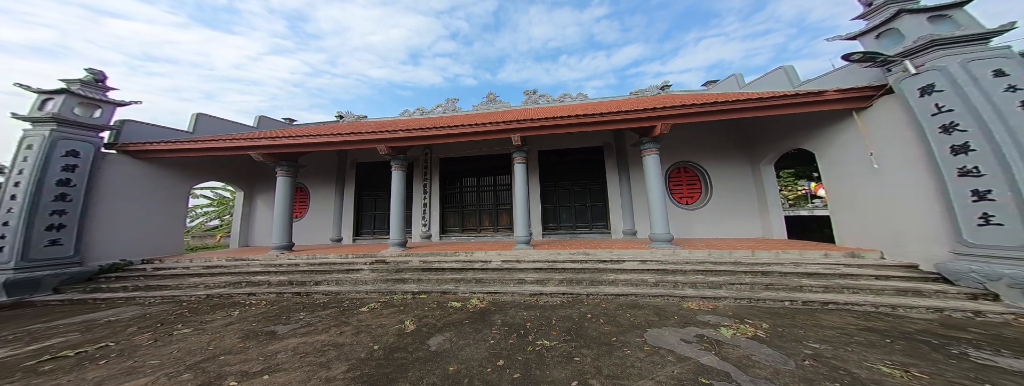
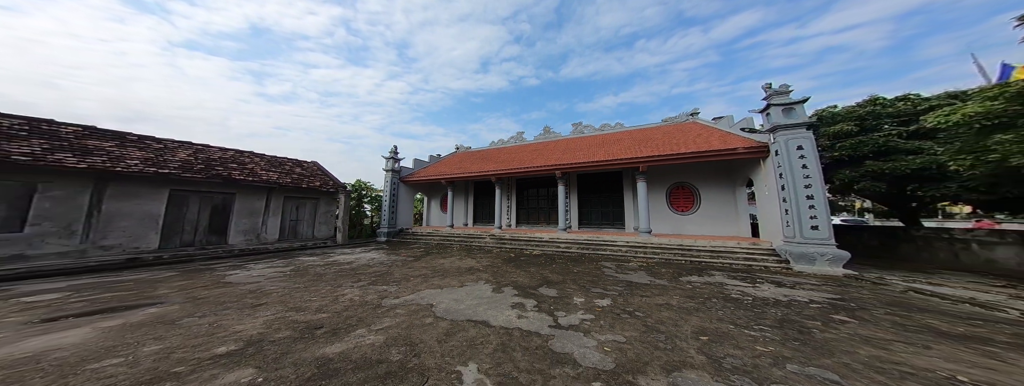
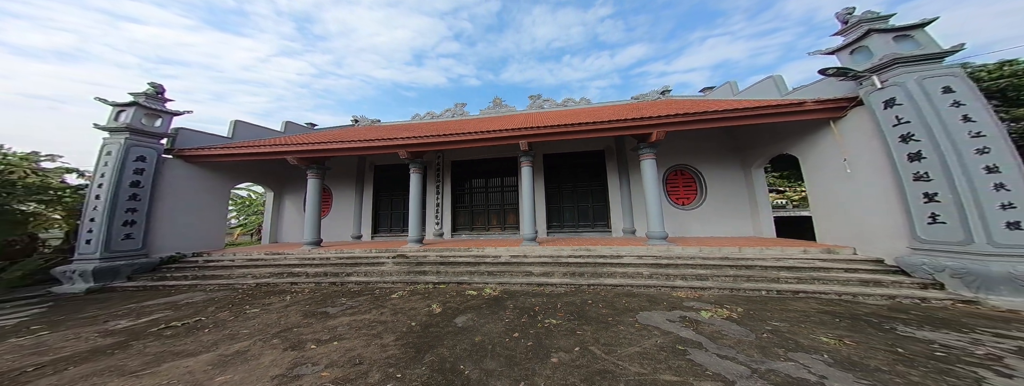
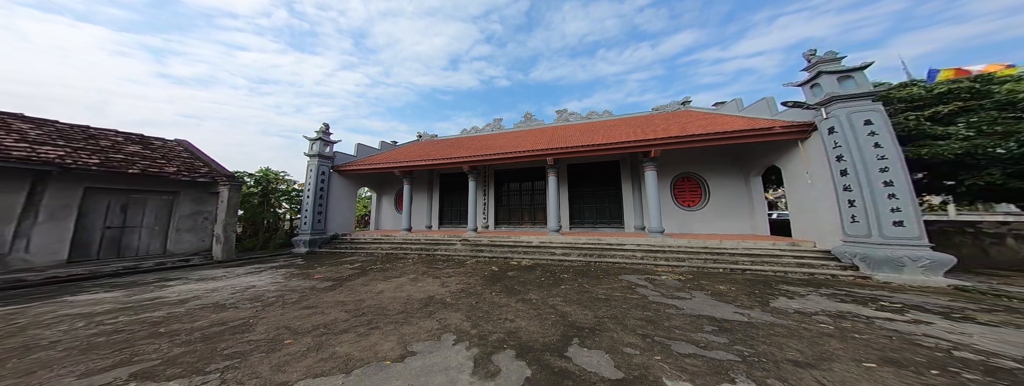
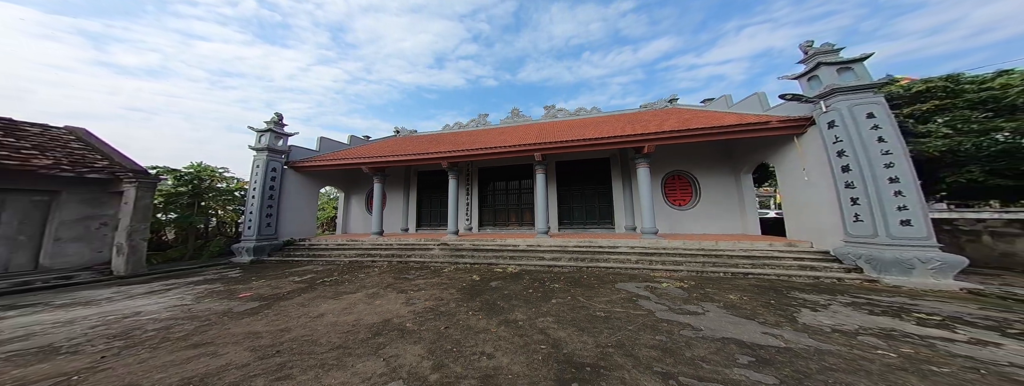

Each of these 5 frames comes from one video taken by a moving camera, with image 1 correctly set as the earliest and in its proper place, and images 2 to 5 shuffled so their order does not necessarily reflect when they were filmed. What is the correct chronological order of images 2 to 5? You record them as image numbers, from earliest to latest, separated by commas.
3, 5, 4, 2
